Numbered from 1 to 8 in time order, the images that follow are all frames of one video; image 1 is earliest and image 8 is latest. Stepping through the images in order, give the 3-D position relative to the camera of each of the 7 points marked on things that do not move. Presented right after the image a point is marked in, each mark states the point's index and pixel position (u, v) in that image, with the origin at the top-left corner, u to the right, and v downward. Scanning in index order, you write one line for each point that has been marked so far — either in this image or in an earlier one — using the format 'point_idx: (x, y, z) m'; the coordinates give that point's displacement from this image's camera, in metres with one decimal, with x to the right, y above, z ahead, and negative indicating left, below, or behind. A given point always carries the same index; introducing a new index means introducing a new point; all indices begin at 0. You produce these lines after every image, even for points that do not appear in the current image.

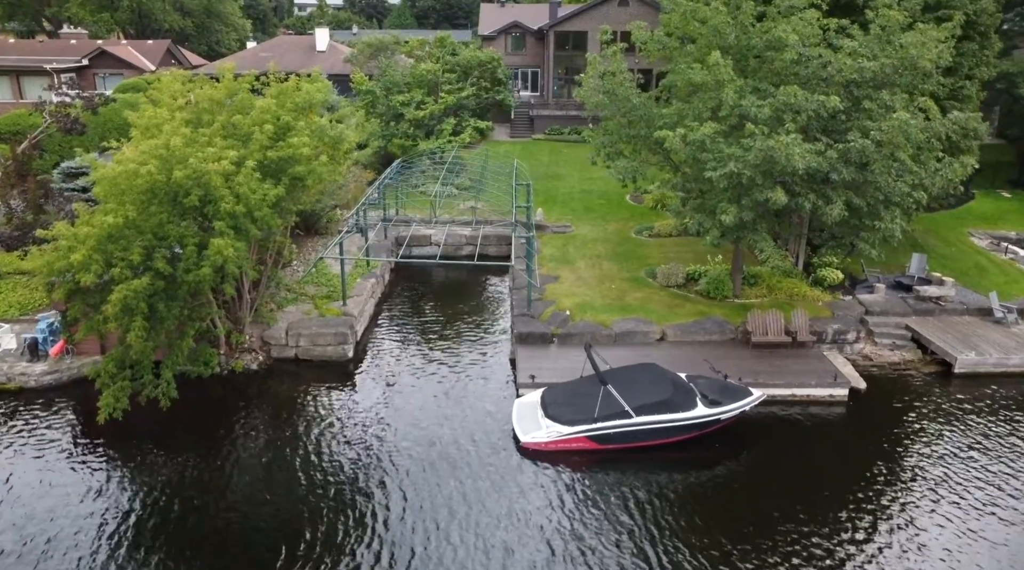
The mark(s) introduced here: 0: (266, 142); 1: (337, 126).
0: (-5.3, +3.1, +15.9) m
1: (-4.3, +3.9, +18.1) m
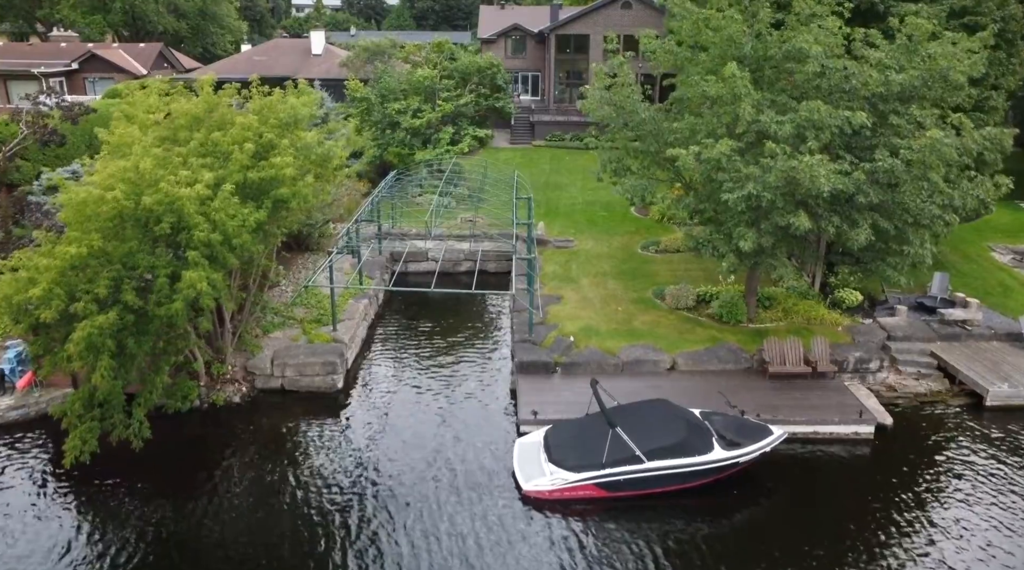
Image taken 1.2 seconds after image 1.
0: (-5.3, +2.4, +14.7) m
1: (-4.3, +3.3, +16.9) m
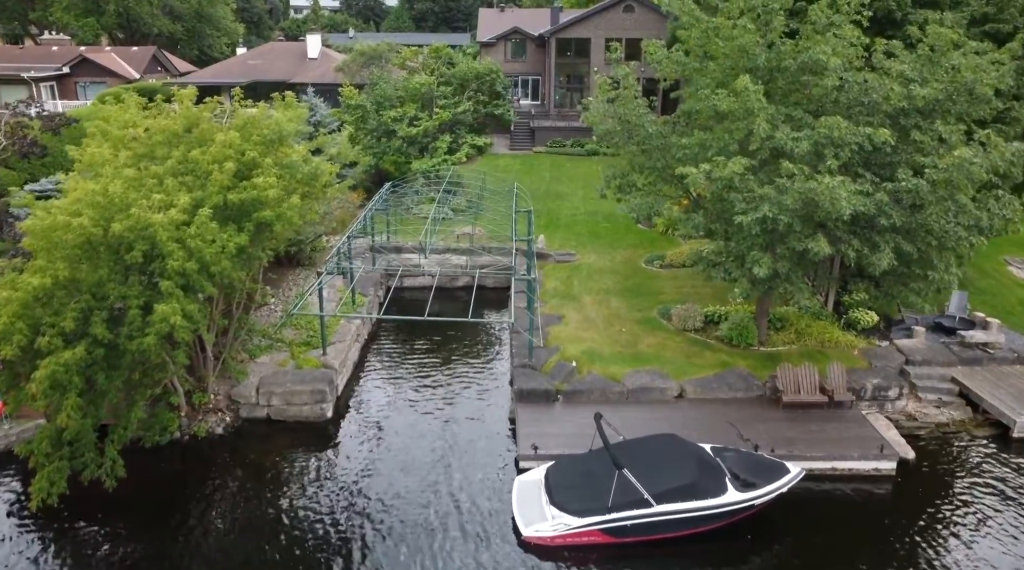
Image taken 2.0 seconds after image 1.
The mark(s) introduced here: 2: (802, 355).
0: (-5.3, +1.9, +13.7) m
1: (-4.3, +2.7, +16.0) m
2: (+7.2, -1.7, +18.5) m
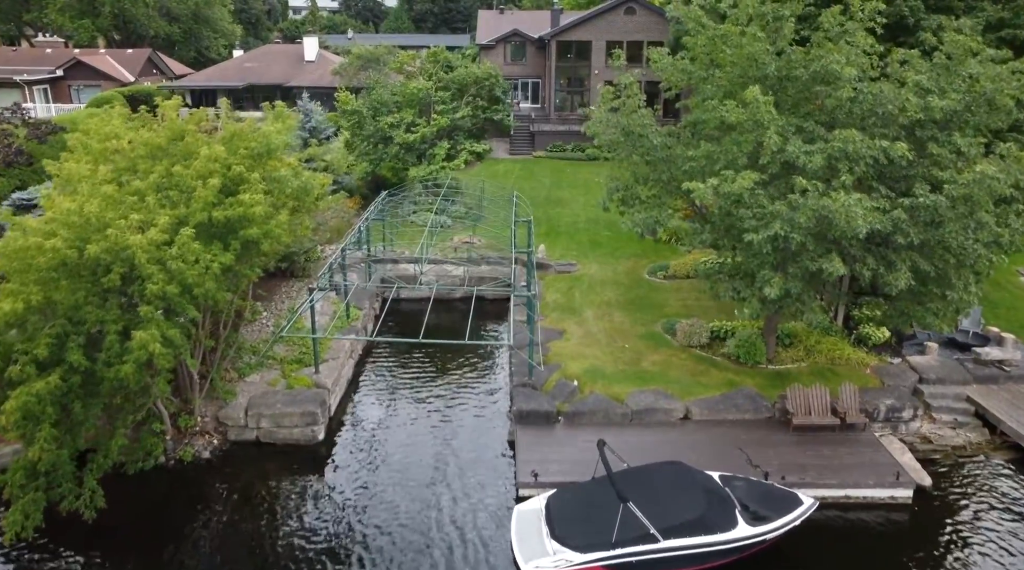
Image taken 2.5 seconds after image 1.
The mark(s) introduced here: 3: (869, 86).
0: (-5.3, +1.5, +13.1) m
1: (-4.3, +2.3, +15.3) m
2: (+7.2, -2.1, +17.9) m
3: (+6.9, +3.8, +14.3) m
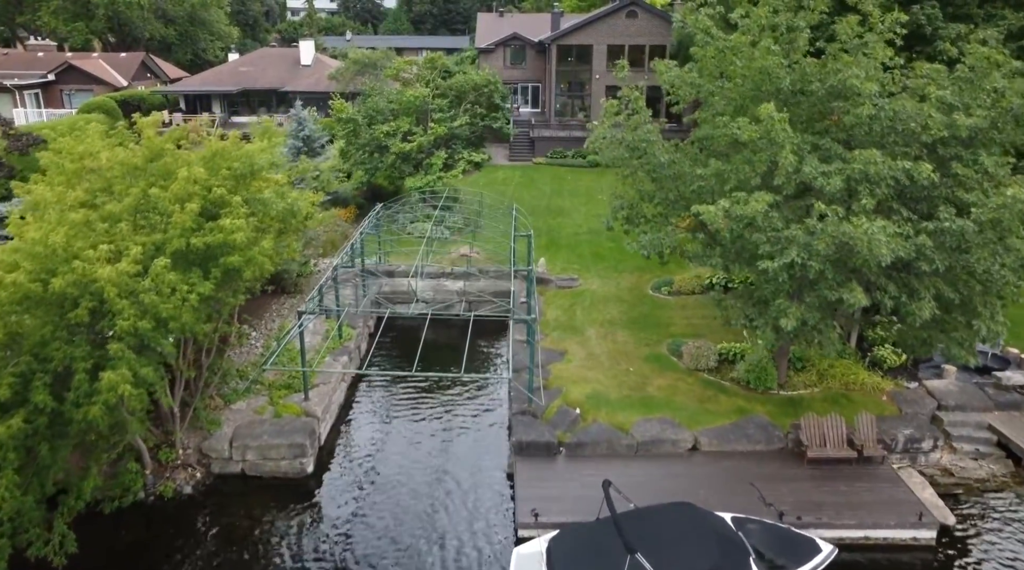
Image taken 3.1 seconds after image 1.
0: (-5.3, +1.0, +12.2) m
1: (-4.3, +1.8, +14.5) m
2: (+7.2, -2.6, +17.0) m
3: (+6.8, +3.3, +13.4) m
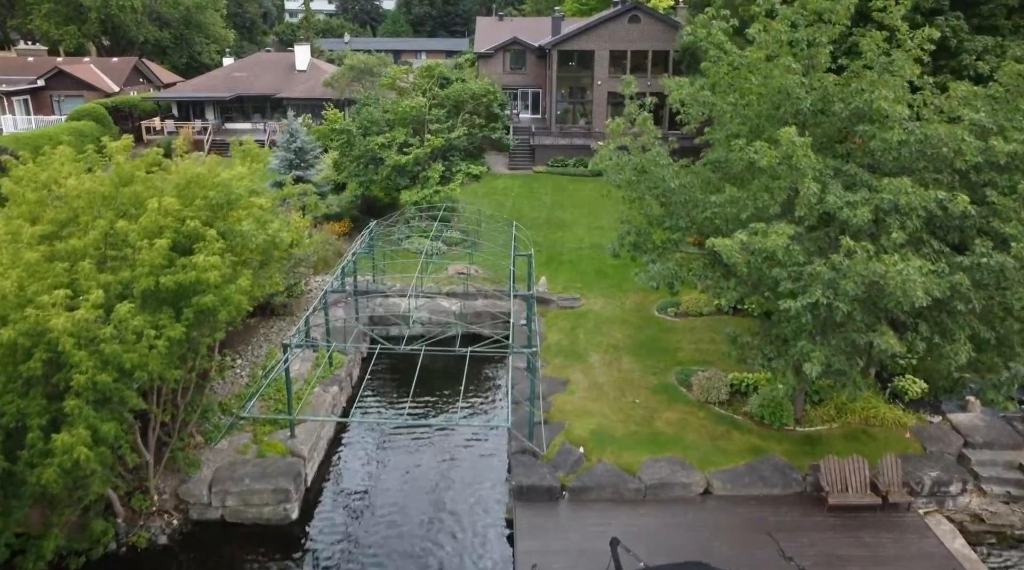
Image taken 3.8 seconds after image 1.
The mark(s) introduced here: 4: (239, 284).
0: (-5.3, +0.4, +11.2) m
1: (-4.3, +1.2, +13.5) m
2: (+7.2, -3.3, +16.0) m
3: (+6.8, +2.7, +12.4) m
4: (-4.4, 0.0, +11.8) m
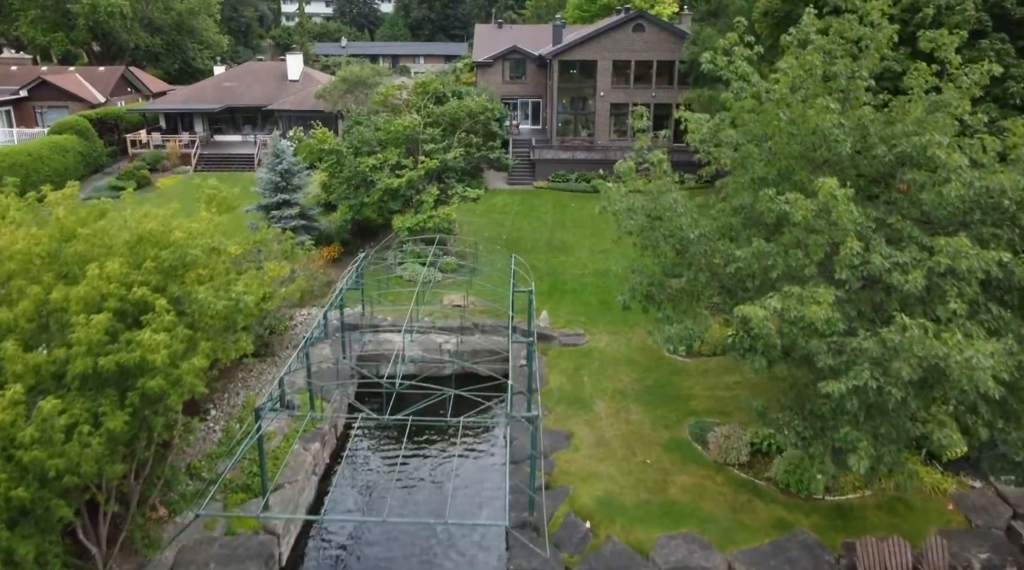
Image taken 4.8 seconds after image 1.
0: (-5.4, -0.7, +9.6) m
1: (-4.4, +0.1, +11.9) m
2: (+7.2, -4.3, +14.4) m
3: (+6.8, +1.6, +10.8) m
4: (-4.4, -1.0, +10.2) m
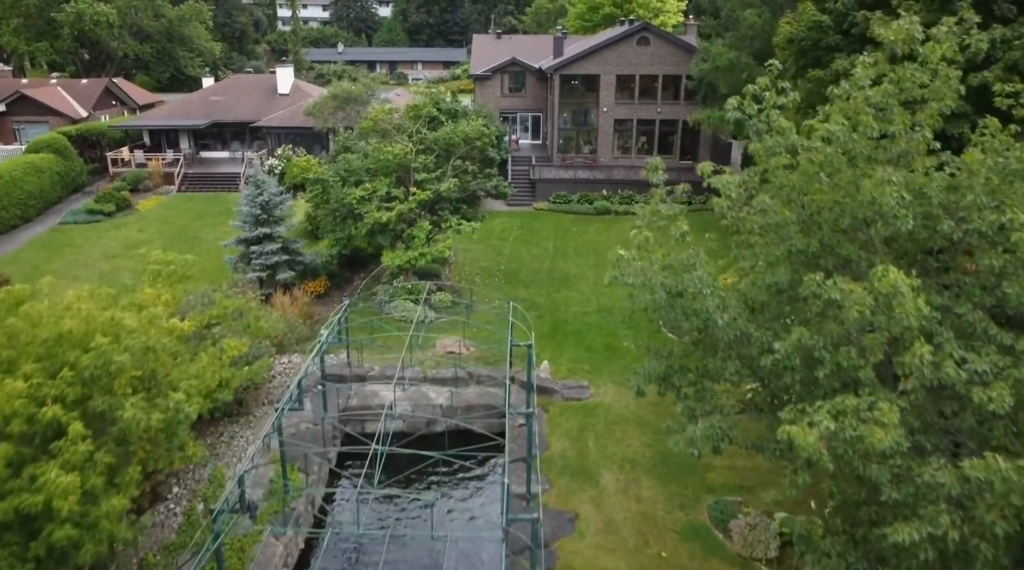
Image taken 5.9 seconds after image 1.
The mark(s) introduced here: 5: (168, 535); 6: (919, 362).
0: (-5.4, -2.0, +7.7) m
1: (-4.4, -1.2, +10.0) m
2: (+7.1, -5.7, +12.5) m
3: (+6.7, +0.3, +8.9) m
4: (-4.4, -2.4, +8.4) m
5: (-6.7, -4.8, +14.5) m
6: (+4.6, -0.8, +8.5) m
